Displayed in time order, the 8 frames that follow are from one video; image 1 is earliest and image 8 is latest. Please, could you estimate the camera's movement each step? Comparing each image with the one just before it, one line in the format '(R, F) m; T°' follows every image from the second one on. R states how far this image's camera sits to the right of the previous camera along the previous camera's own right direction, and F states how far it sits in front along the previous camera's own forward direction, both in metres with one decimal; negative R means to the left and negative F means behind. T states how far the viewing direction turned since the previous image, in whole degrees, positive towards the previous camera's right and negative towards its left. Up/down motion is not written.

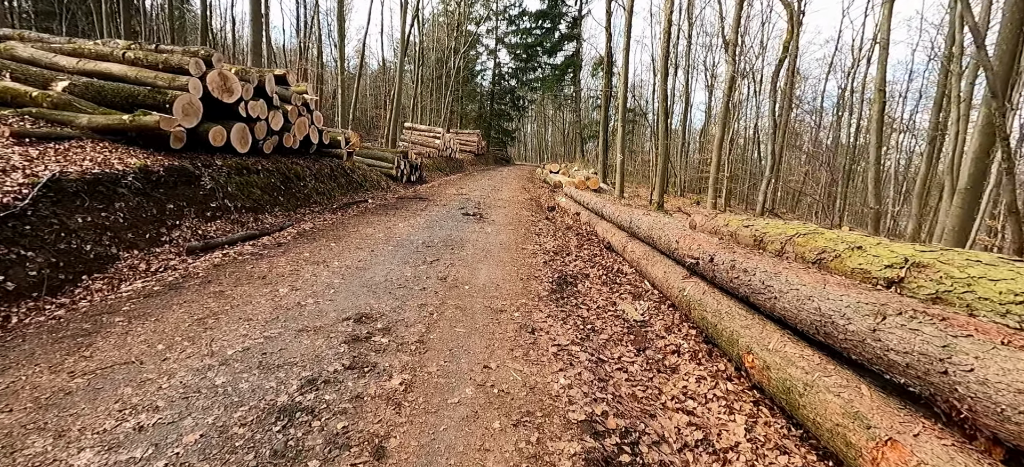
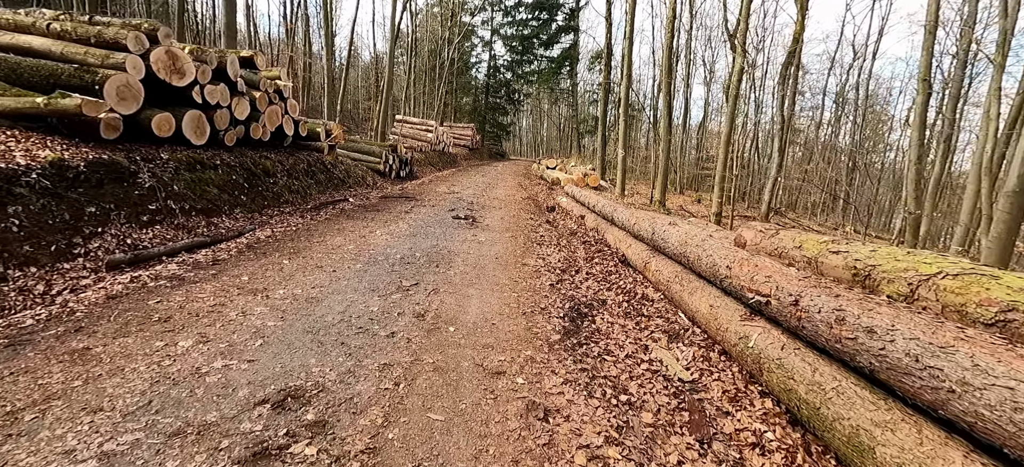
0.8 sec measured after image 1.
(-0.1, +1.2) m; +1°
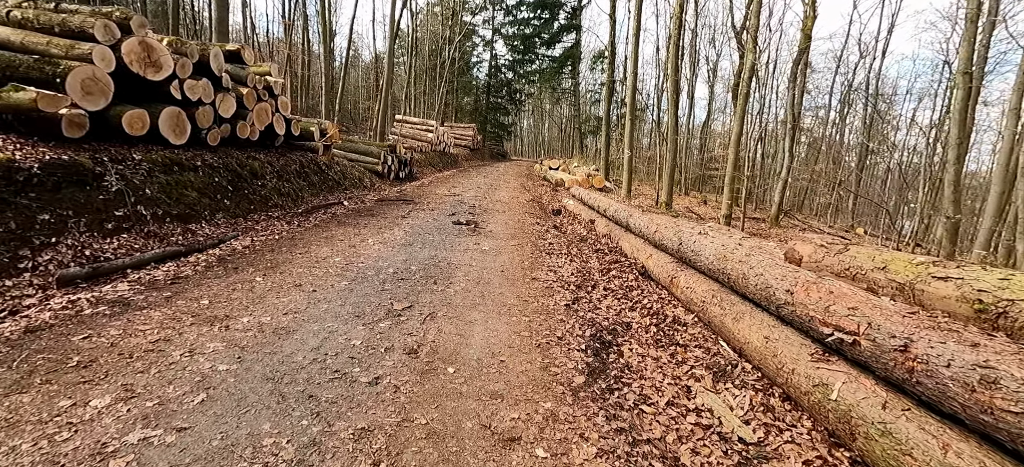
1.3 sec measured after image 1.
(-0.1, +0.7) m; 0°
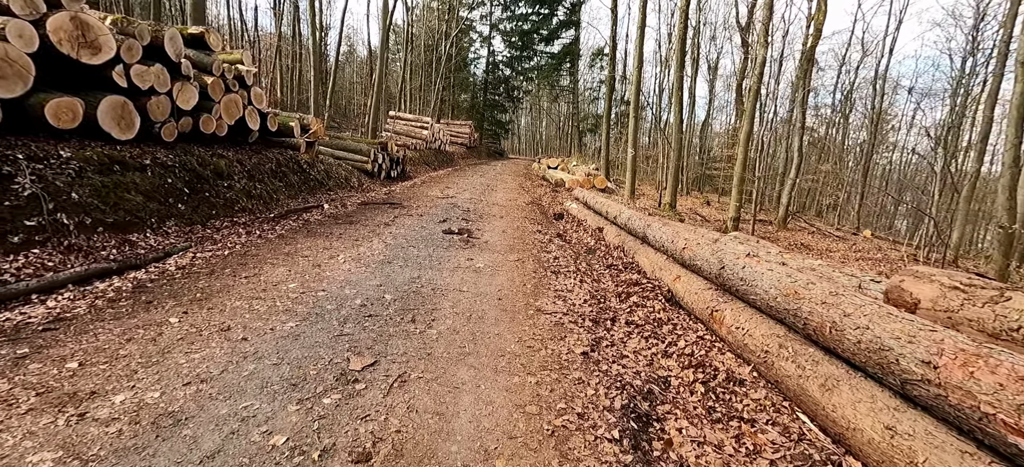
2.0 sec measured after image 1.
(0.0, +1.0) m; 0°
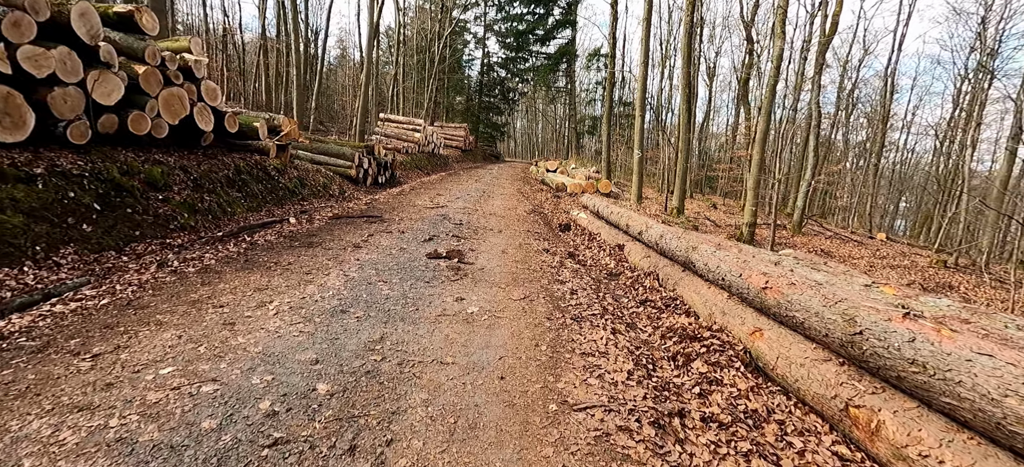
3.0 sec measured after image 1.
(-0.1, +1.5) m; 0°
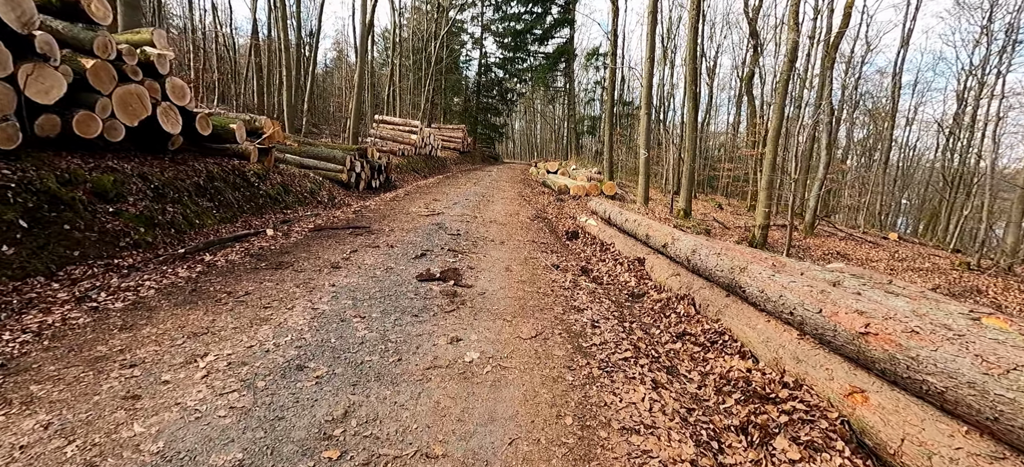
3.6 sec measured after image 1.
(-0.1, +0.9) m; 0°
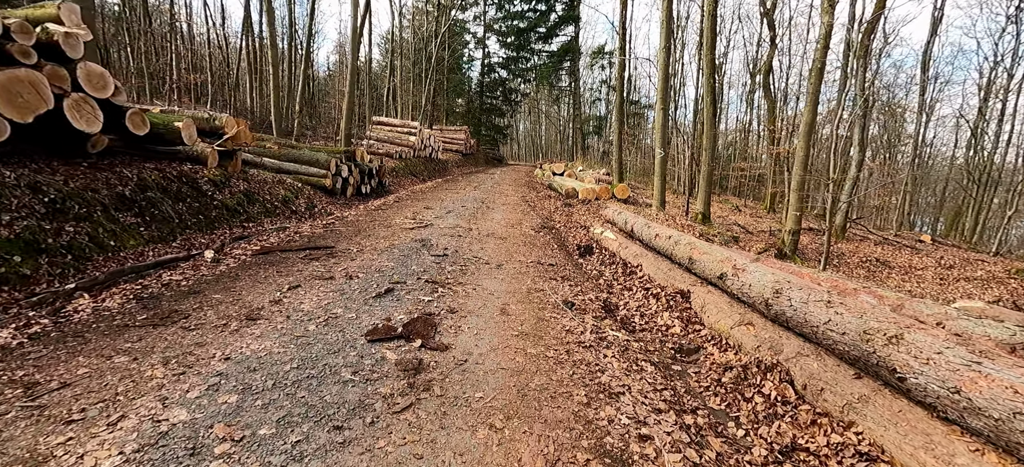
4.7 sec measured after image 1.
(+0.1, +1.6) m; -1°
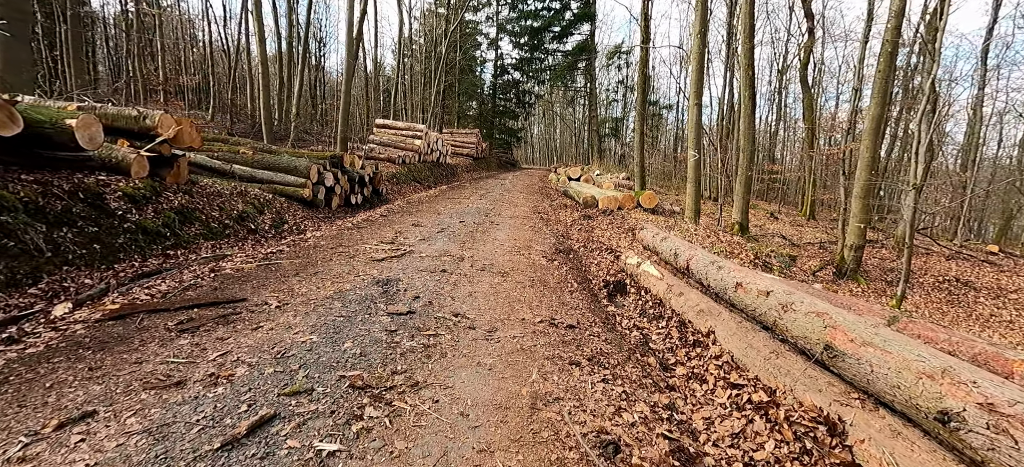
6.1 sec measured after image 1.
(+0.2, +2.1) m; -2°
